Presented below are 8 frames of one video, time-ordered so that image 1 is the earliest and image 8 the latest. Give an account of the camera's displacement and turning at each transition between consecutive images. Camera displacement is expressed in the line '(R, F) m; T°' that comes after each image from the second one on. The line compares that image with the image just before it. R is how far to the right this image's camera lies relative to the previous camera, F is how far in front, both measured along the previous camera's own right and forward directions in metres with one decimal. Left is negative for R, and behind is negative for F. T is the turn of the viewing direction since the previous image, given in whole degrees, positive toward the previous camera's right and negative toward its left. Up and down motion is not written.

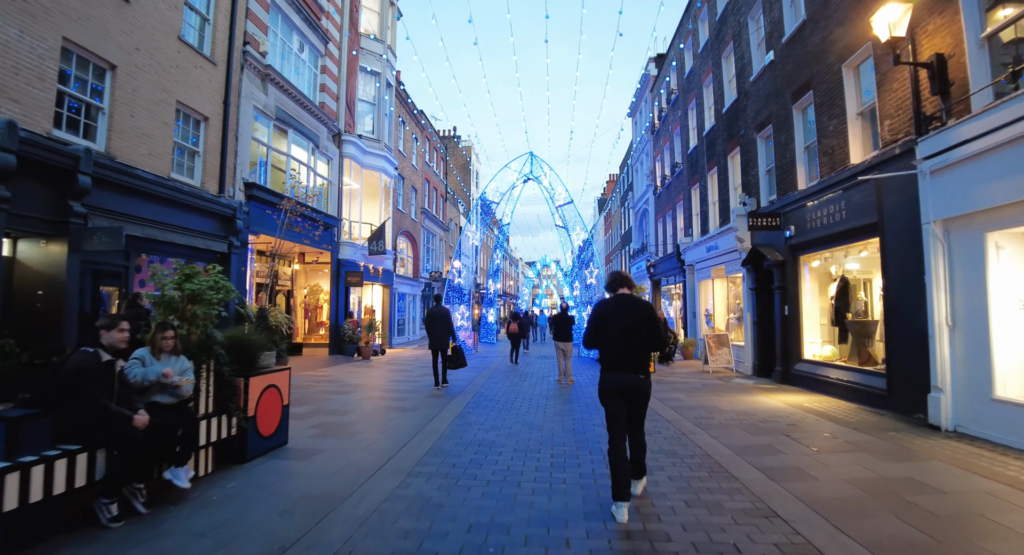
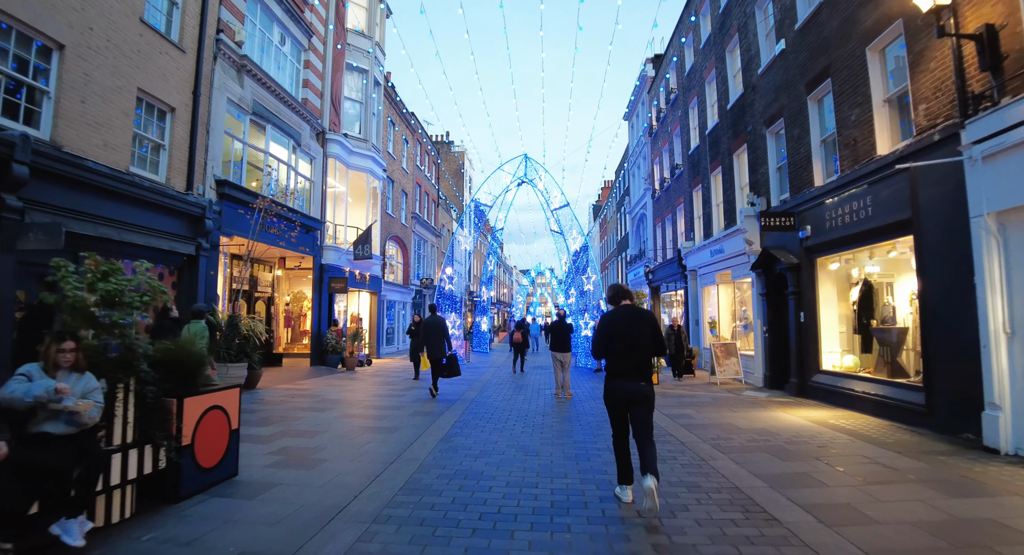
(0.0, +0.9) m; +1°
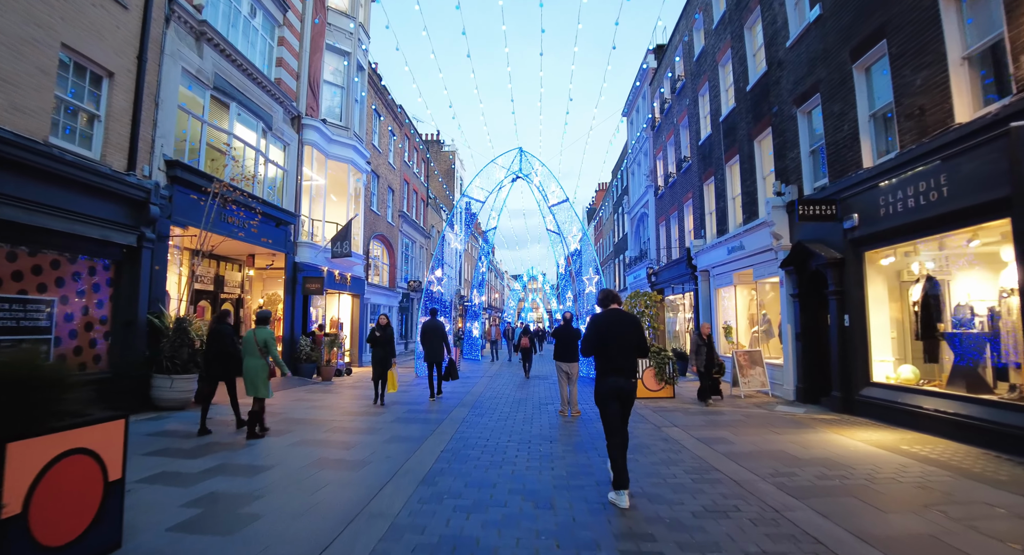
(-0.1, +1.5) m; +1°
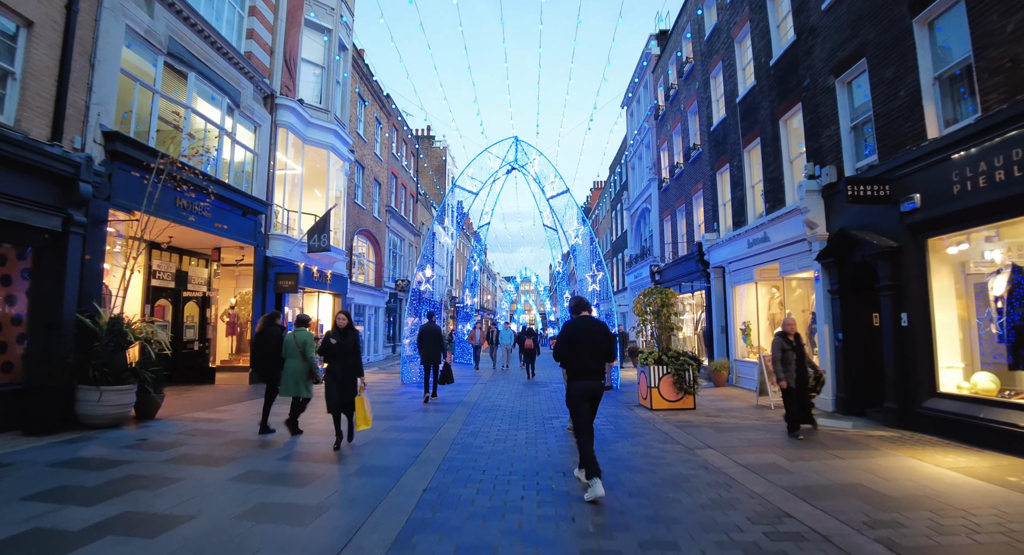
(-0.1, +1.4) m; +1°
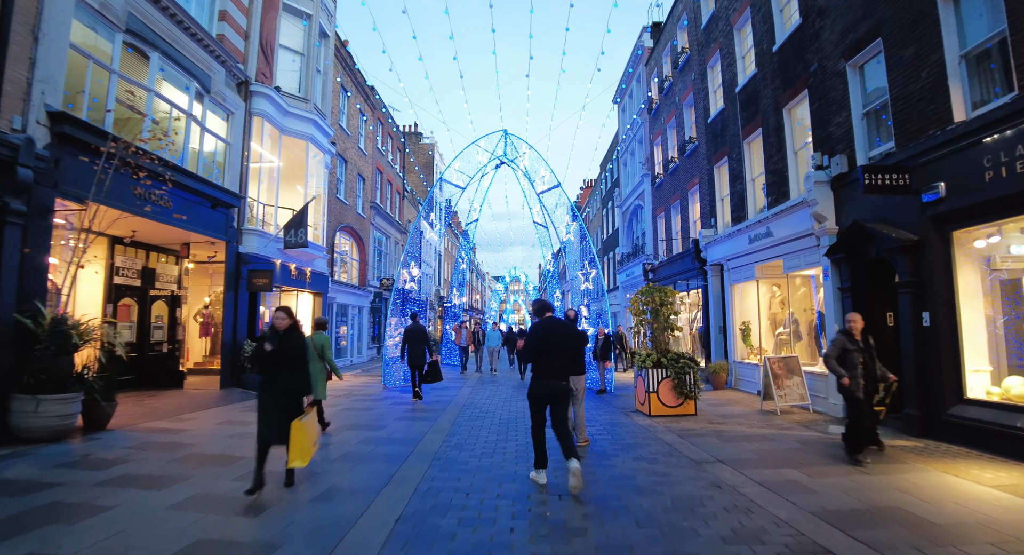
(0.0, +0.7) m; +1°
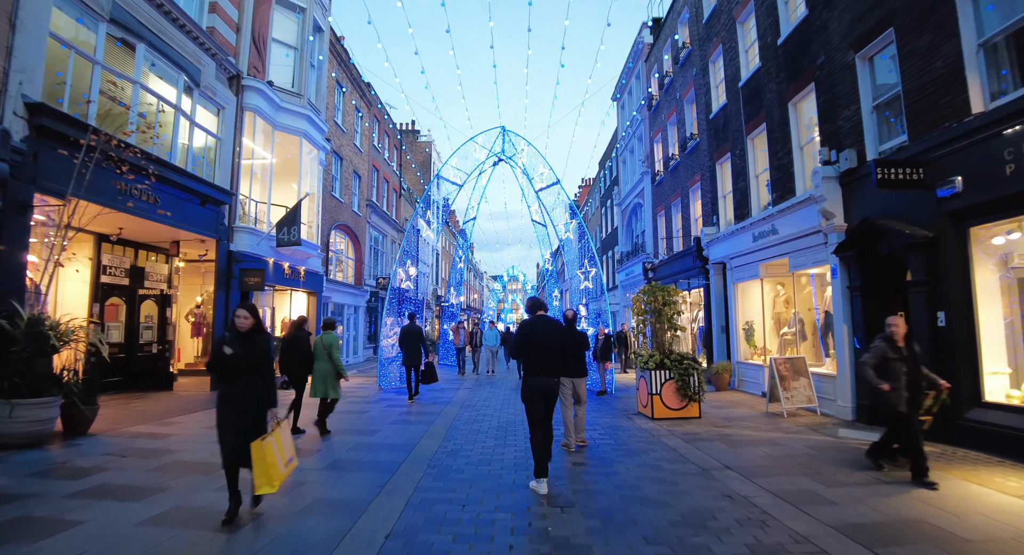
(0.0, +0.3) m; 0°
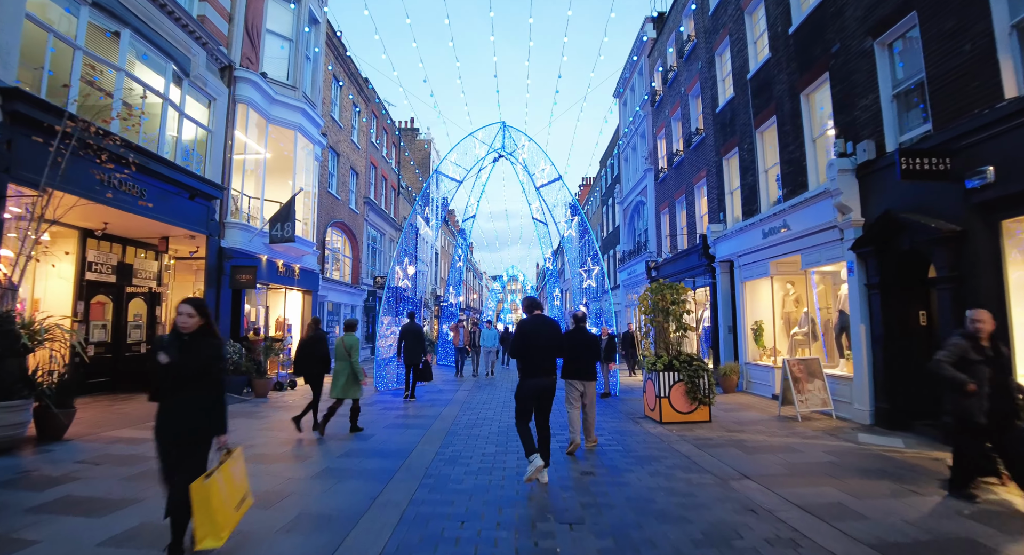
(0.0, +0.4) m; 0°
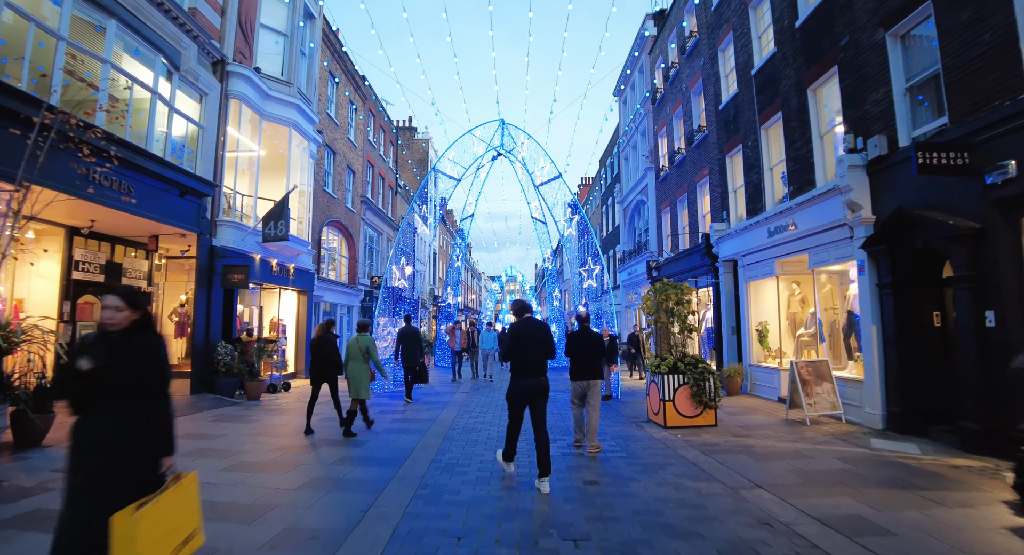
(0.0, +0.3) m; 0°
